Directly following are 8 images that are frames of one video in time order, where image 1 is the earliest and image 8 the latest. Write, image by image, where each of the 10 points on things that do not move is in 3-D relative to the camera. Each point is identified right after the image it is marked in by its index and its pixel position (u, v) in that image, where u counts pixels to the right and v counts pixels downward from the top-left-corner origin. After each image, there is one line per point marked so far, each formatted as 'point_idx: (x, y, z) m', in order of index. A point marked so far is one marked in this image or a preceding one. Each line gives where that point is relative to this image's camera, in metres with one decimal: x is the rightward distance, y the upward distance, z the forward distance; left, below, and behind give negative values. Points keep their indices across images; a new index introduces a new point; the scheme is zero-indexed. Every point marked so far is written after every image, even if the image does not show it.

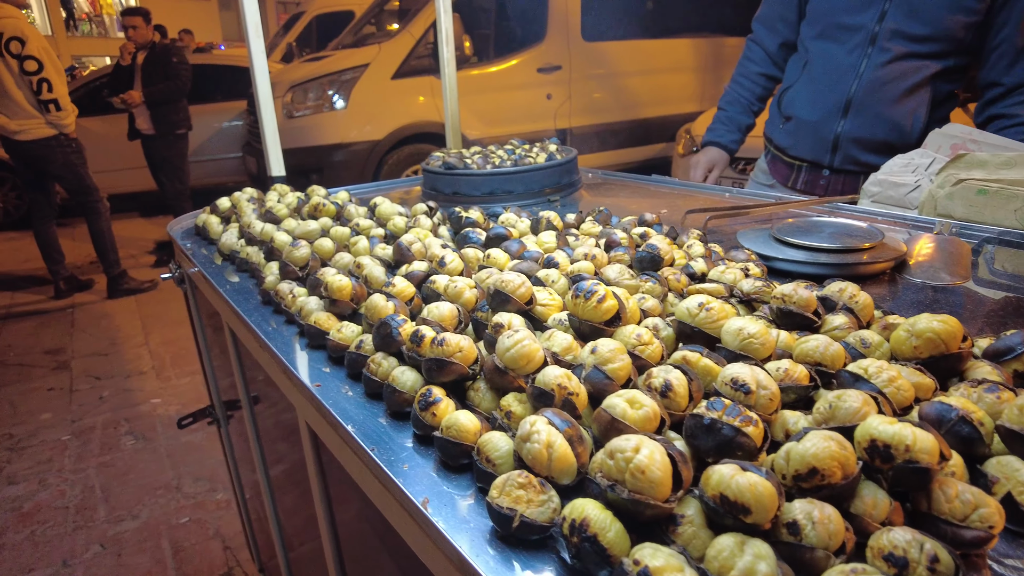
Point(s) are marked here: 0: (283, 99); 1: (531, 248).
0: (-1.8, +1.5, +5.2) m
1: (0.0, 0.0, +0.8) m
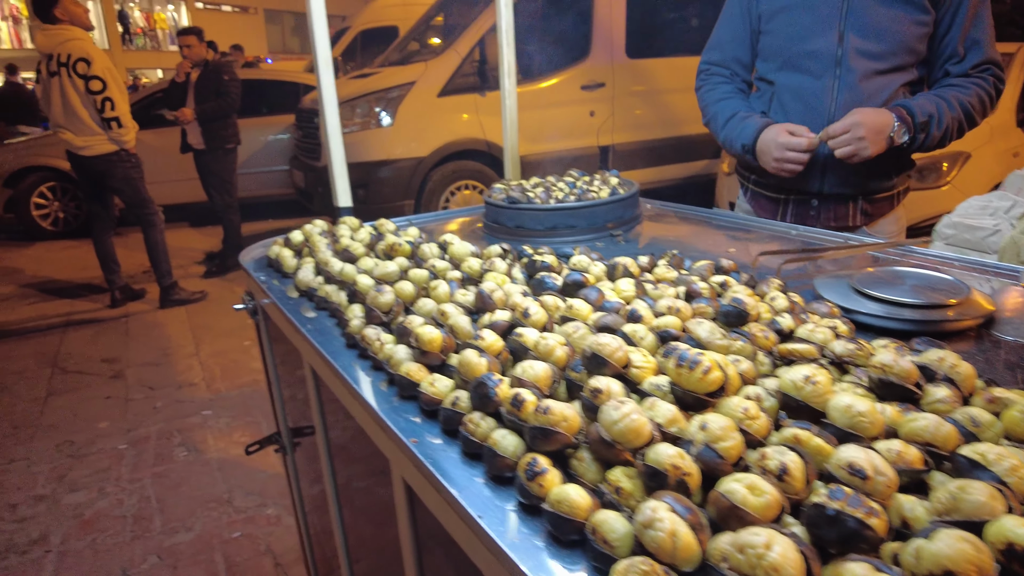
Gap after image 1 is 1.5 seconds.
0: (-1.4, +1.4, +5.3) m
1: (+0.1, 0.0, +0.8) m
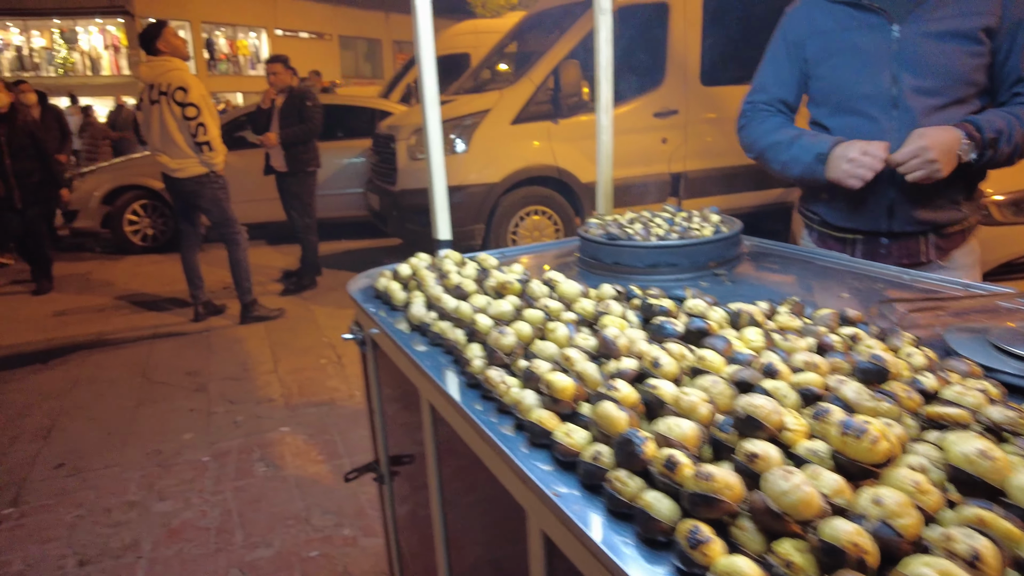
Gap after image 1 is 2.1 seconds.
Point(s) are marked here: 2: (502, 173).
0: (-0.9, +1.2, +5.5) m
1: (+0.3, -0.1, +0.7) m
2: (-0.1, +0.9, +5.4) m
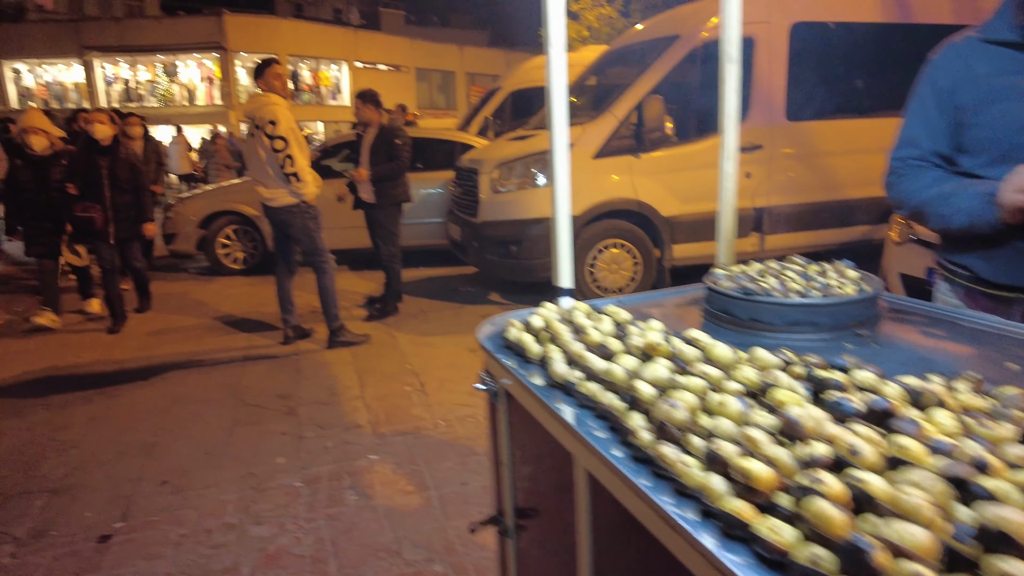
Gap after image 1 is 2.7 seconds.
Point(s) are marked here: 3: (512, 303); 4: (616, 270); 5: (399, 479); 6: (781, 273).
0: (-0.2, +1.0, +5.5) m
1: (+0.4, -0.1, +0.7) m
2: (+0.6, +0.7, +5.4) m
3: (0.0, -0.1, +6.2) m
4: (+0.9, +0.2, +5.6) m
5: (-0.5, -0.8, +2.8) m
6: (+0.5, 0.0, +1.3) m
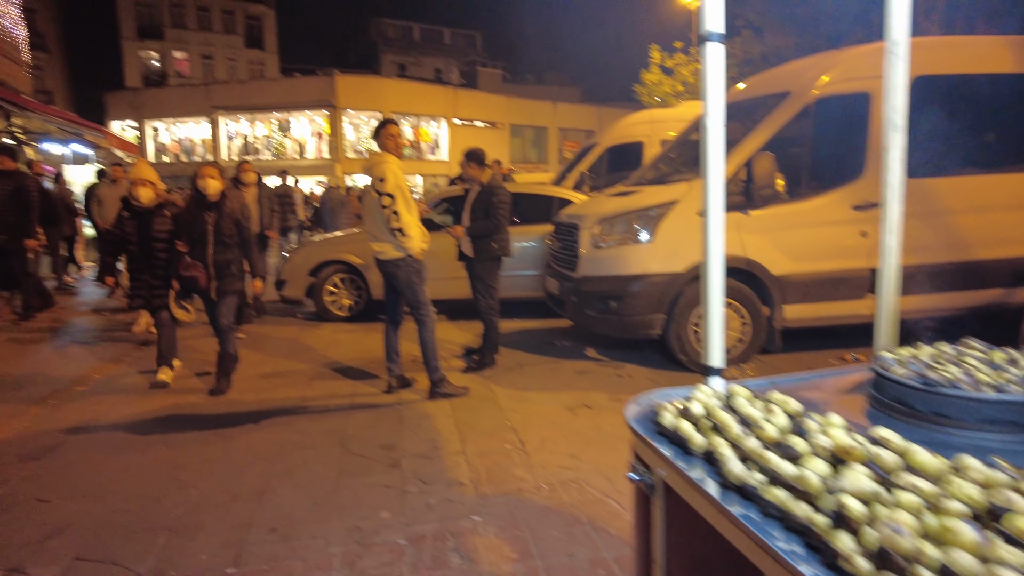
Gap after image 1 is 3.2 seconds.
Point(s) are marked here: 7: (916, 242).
0: (+0.7, +0.5, +5.5) m
1: (+0.6, -0.3, +0.6) m
2: (+1.4, +0.2, +5.2) m
3: (+0.9, -0.7, +6.1) m
4: (+1.7, -0.3, +5.4) m
5: (0.0, -1.1, +2.7) m
6: (+0.8, -0.1, +1.2) m
7: (+2.9, +0.3, +4.8) m
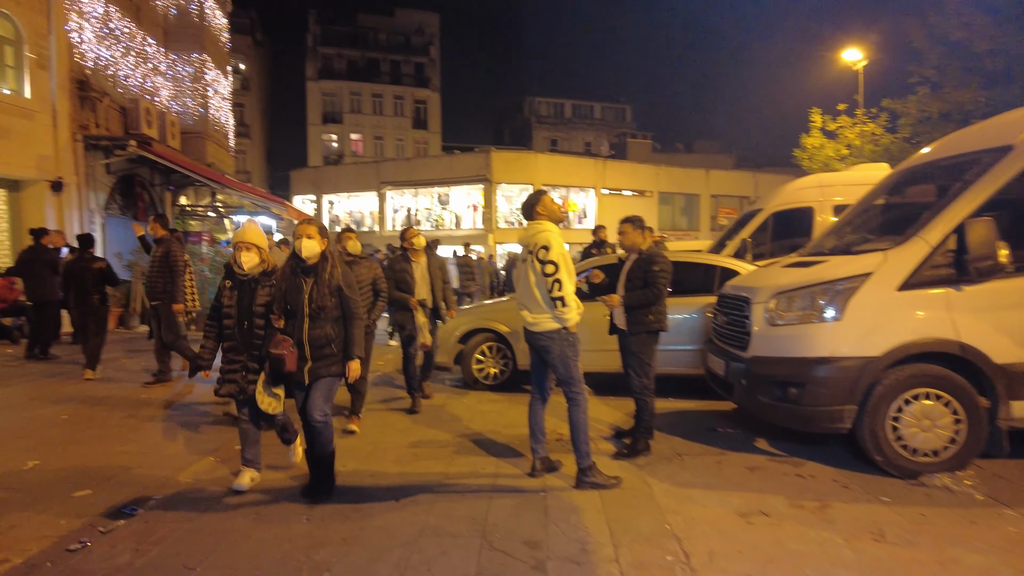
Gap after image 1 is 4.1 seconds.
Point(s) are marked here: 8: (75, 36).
0: (+1.9, -0.1, +4.9) m
1: (+0.7, -0.4, 0.0) m
2: (+2.5, -0.4, +4.4) m
3: (+2.2, -1.3, +5.3) m
4: (+2.9, -1.0, +4.5) m
5: (+0.5, -1.4, +2.2) m
6: (+1.1, -0.3, +0.6) m
7: (+3.9, -0.2, +3.7) m
8: (-10.1, +5.9, +15.2) m
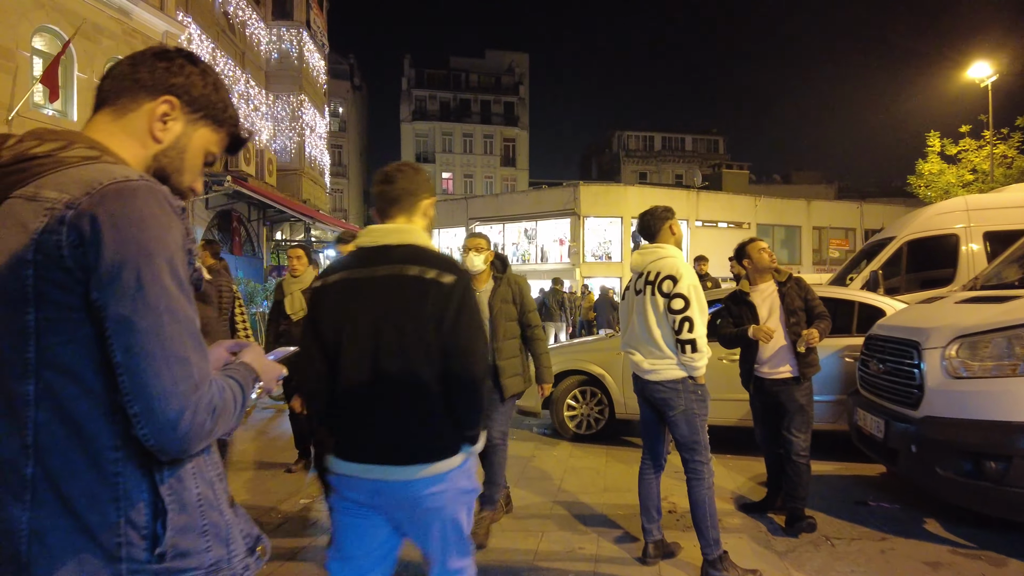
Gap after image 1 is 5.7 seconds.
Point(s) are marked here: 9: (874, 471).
0: (+2.5, -0.4, +3.8) m
1: (+0.7, -0.3, -0.9) m
2: (+3.1, -0.6, +3.2) m
3: (+2.9, -1.6, +4.1) m
4: (+3.4, -1.2, +3.2) m
5: (+0.8, -1.4, +1.2) m
6: (+1.1, -0.3, -0.4) m
7: (+4.4, -0.4, +2.3) m
8: (-8.0, +5.1, +15.9) m
9: (+3.2, -1.6, +5.8) m
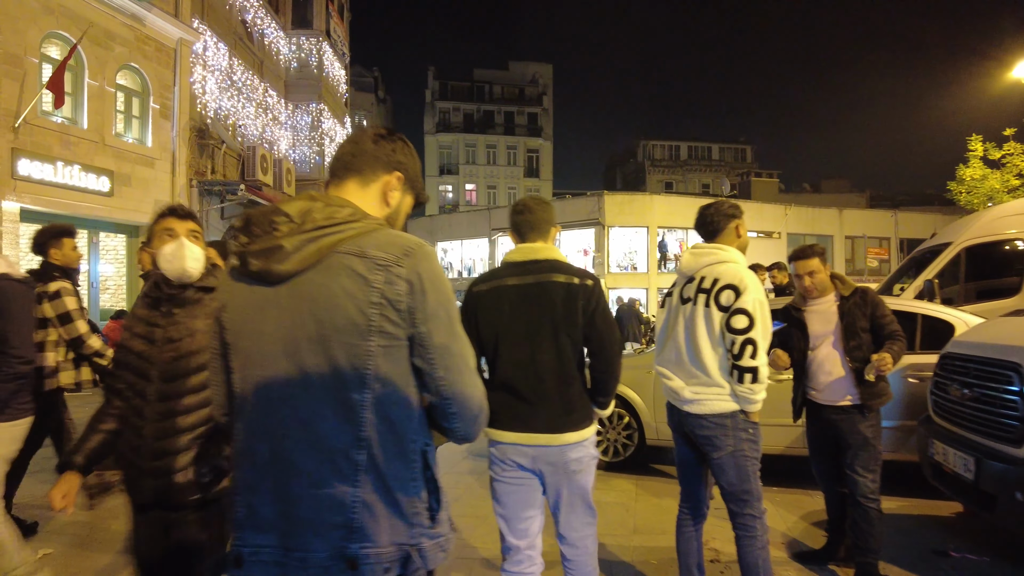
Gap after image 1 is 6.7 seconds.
0: (+2.6, -0.4, +3.0) m
1: (+0.6, -0.3, -1.6) m
2: (+3.1, -0.7, +2.4) m
3: (+2.9, -1.6, +3.3) m
4: (+3.5, -1.2, +2.4) m
5: (+0.7, -1.4, +0.5) m
6: (+1.0, -0.3, -1.1) m
7: (+4.4, -0.4, +1.4) m
8: (-7.5, +4.8, +15.6) m
9: (+3.3, -1.7, +5.0) m
